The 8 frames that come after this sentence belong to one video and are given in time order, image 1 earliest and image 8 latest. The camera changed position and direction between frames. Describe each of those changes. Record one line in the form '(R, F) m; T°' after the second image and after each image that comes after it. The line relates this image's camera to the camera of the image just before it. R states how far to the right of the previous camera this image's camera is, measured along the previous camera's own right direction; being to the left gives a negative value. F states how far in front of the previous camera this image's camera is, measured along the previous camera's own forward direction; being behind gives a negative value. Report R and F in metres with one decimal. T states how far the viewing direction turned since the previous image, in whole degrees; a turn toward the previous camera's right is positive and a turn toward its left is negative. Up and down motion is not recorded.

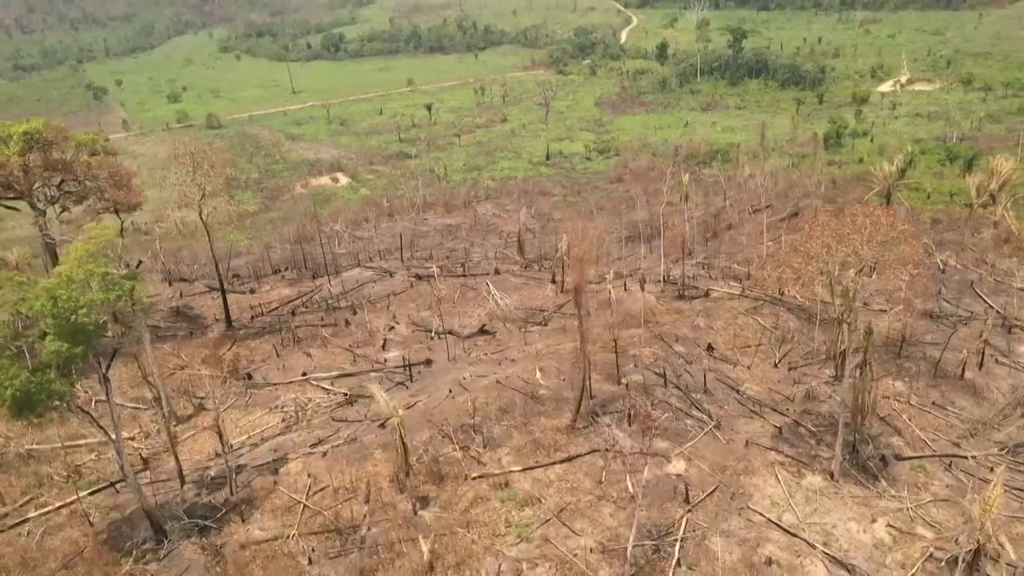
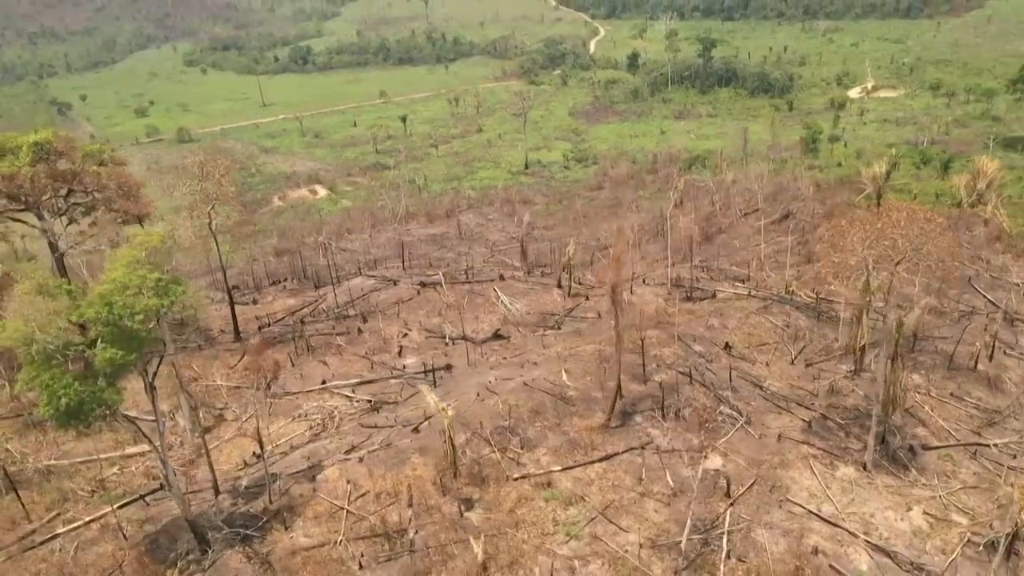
(-1.4, -0.1) m; +2°
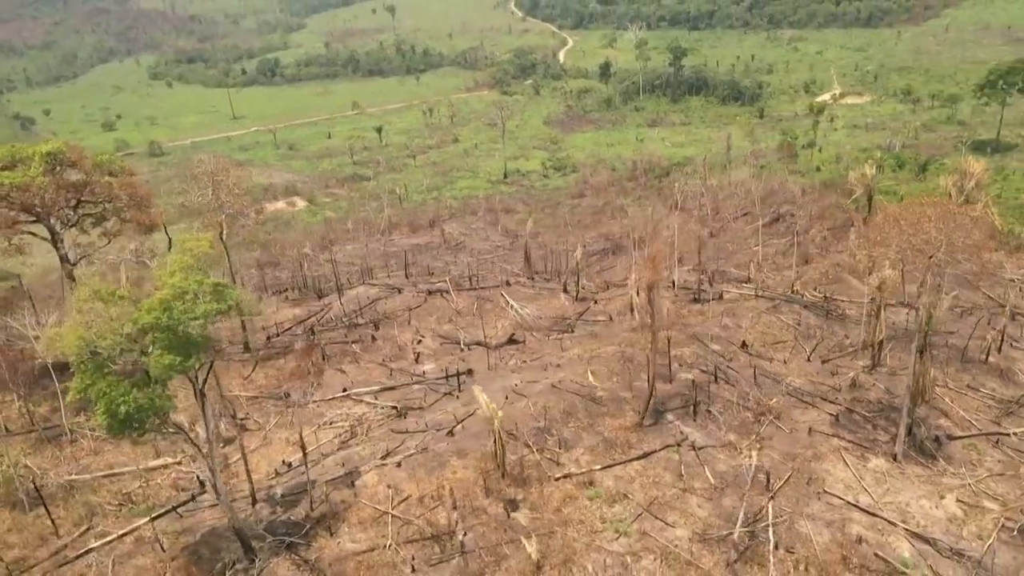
(-1.4, -0.1) m; +2°
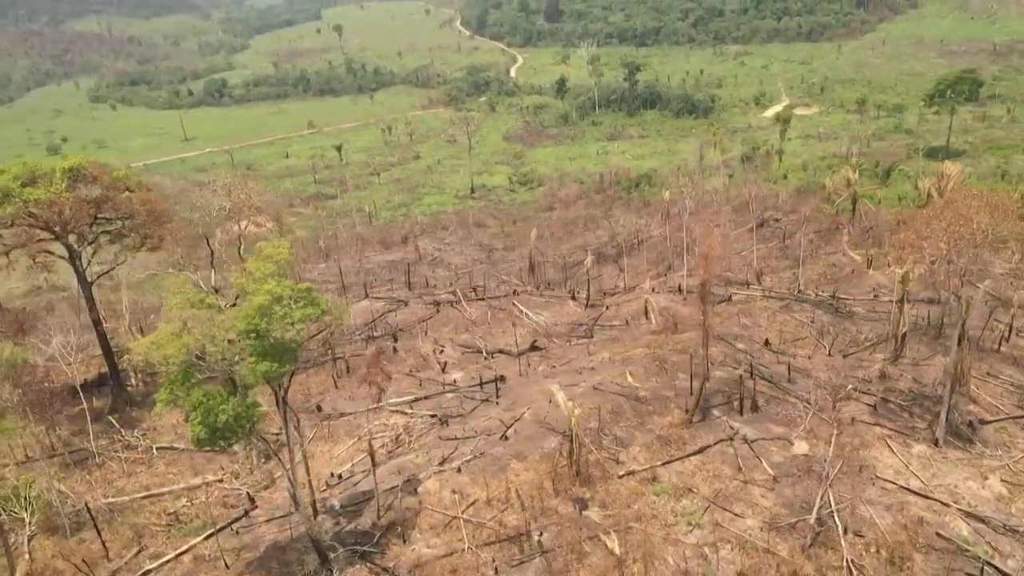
(-2.3, -0.1) m; +4°
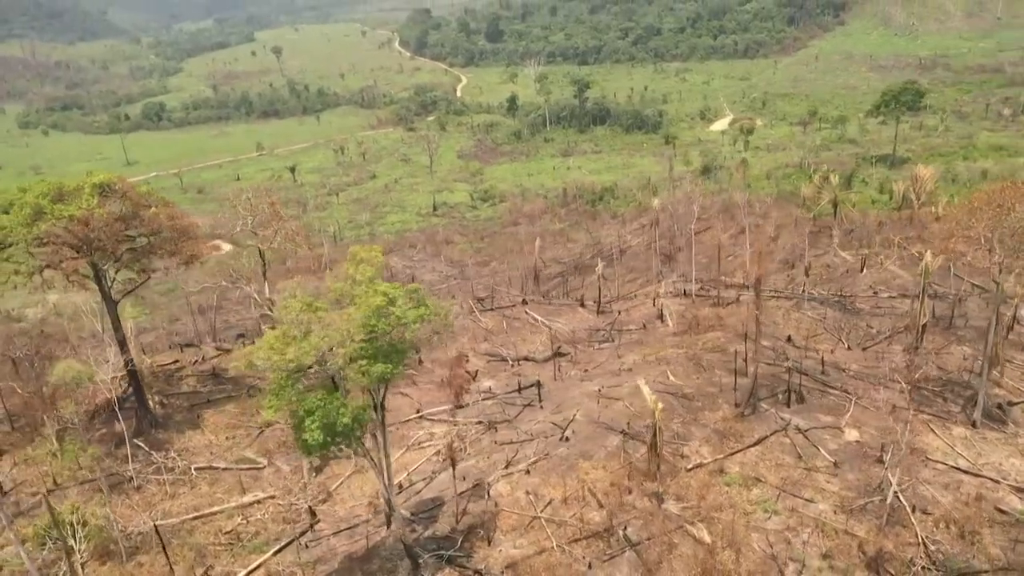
(-2.6, -0.1) m; +4°
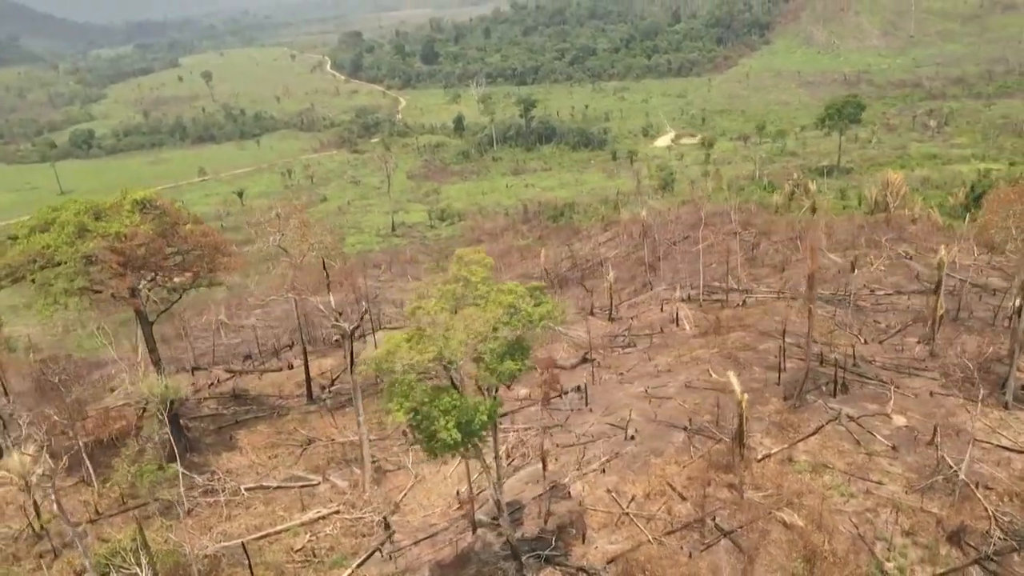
(-2.9, -0.1) m; +5°
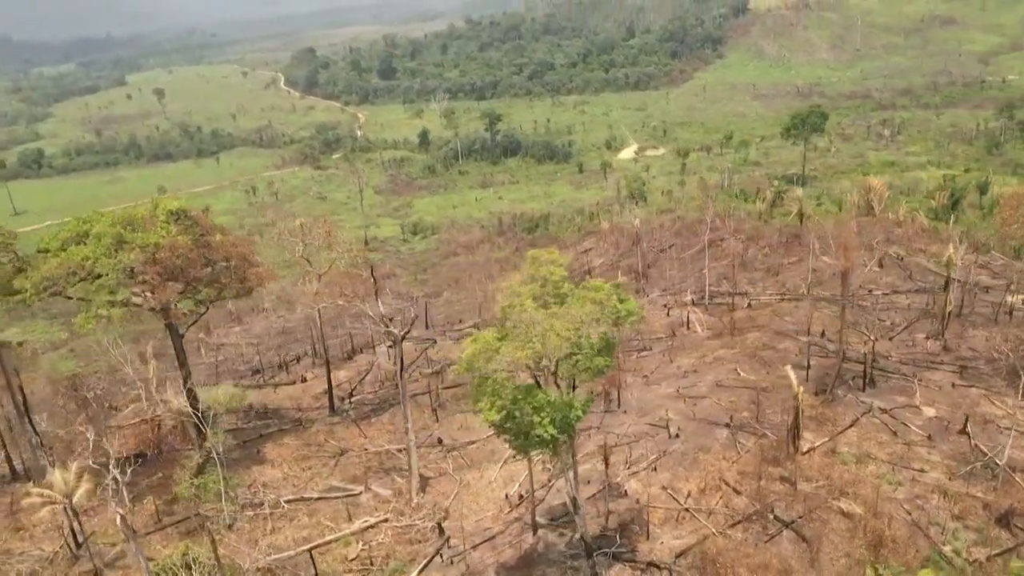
(-2.0, -0.1) m; +3°
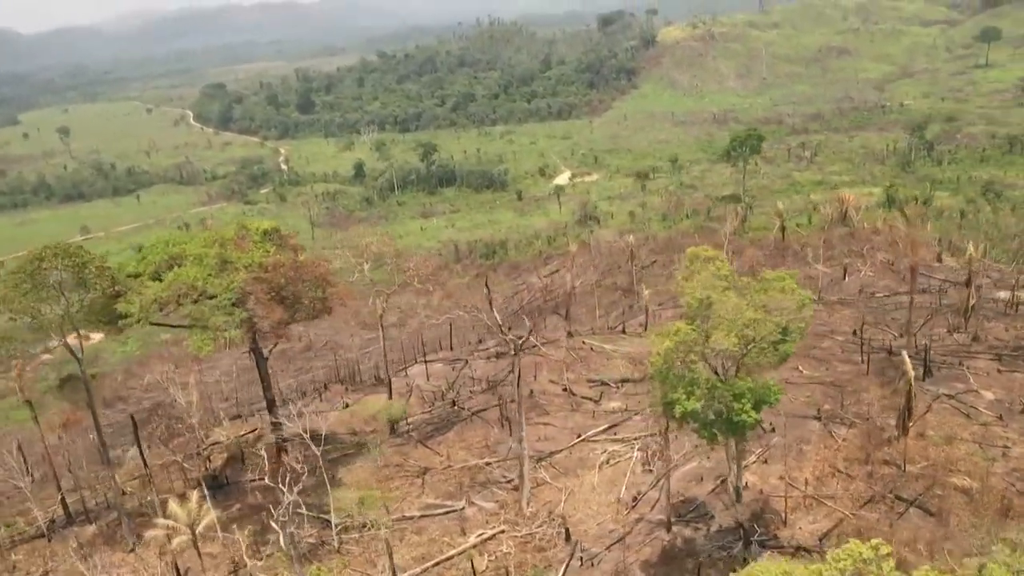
(-4.4, -0.1) m; +6°
